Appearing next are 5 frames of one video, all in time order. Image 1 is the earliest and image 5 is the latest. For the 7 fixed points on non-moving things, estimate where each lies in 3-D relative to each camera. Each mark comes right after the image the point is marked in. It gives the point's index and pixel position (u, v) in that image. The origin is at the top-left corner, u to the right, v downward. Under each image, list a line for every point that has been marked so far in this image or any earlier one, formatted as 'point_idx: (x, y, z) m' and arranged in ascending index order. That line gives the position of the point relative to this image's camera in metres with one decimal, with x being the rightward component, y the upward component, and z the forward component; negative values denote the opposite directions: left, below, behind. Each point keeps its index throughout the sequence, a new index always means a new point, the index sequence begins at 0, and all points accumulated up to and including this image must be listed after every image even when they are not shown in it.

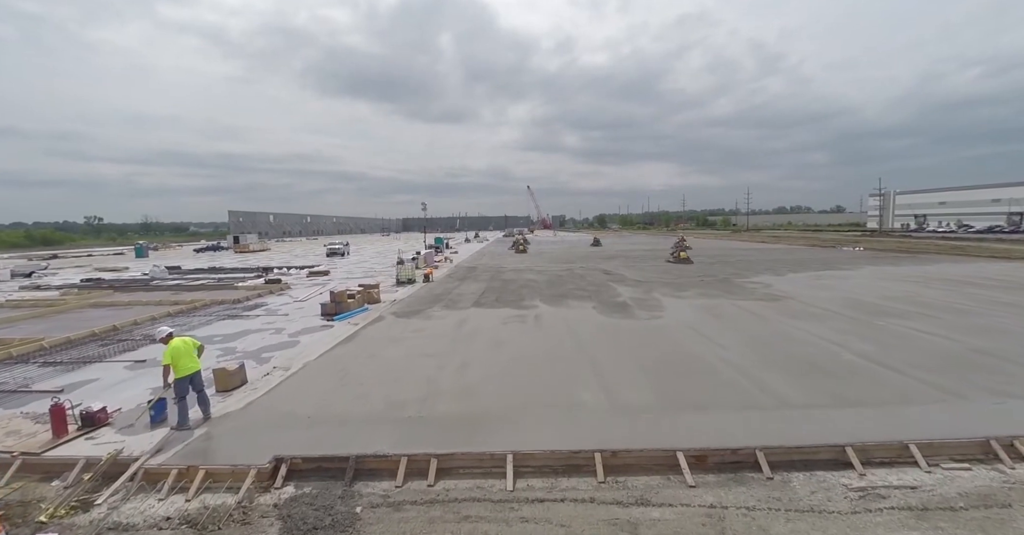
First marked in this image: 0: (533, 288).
0: (+0.8, -0.8, +16.9) m
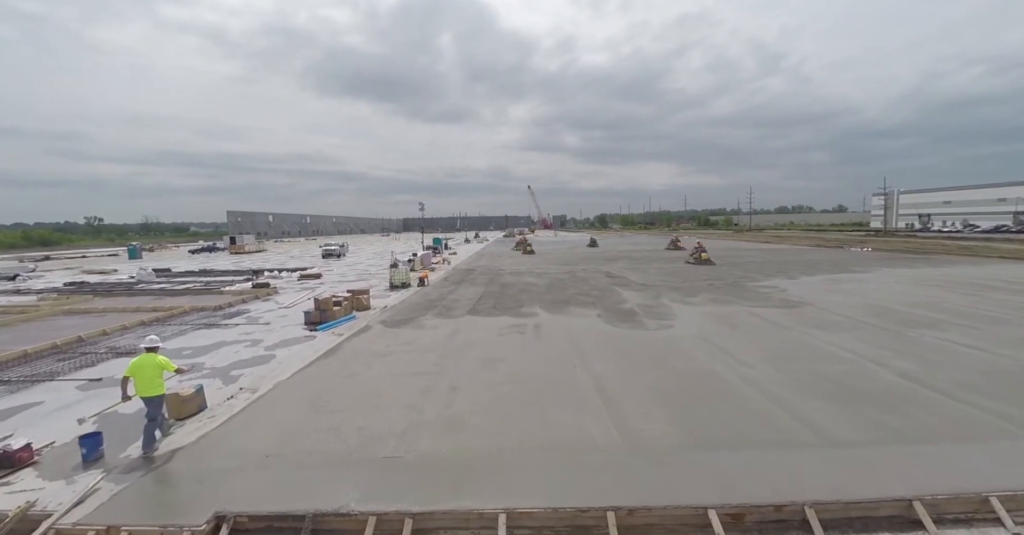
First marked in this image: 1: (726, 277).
0: (+0.7, -0.9, +16.0) m
1: (+9.5, -0.4, +19.3) m
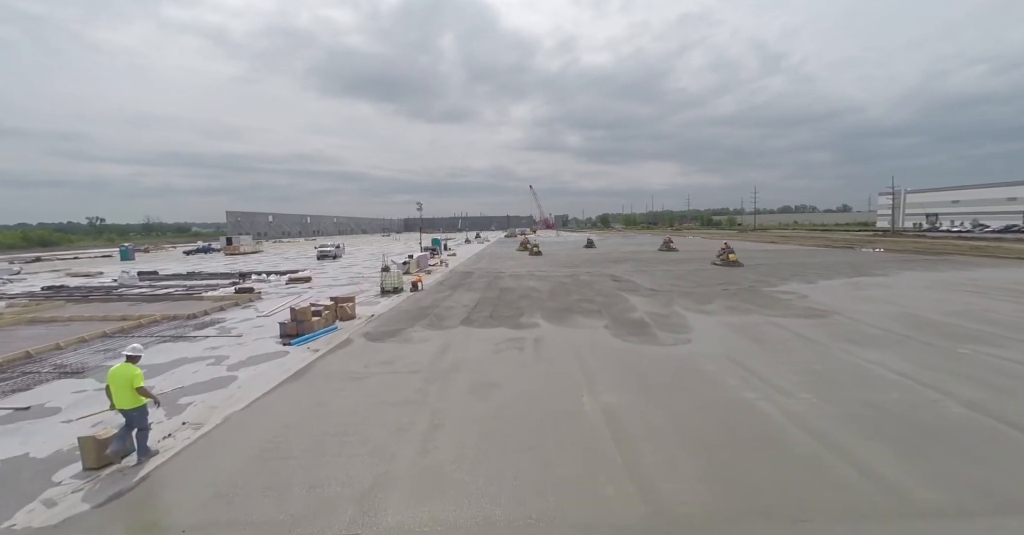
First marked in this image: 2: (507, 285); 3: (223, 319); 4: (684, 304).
0: (+0.7, -1.1, +14.7) m
1: (+9.4, -0.6, +18.1) m
2: (-0.2, -0.8, +18.3) m
3: (-8.8, -1.6, +13.3) m
4: (+5.4, -1.1, +13.7) m
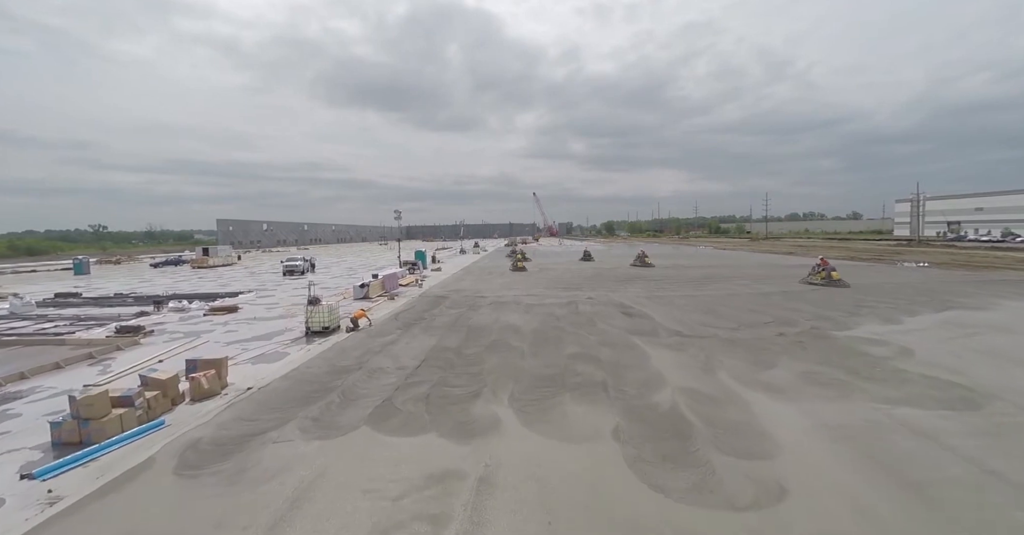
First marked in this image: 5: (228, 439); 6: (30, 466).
0: (-0.1, -2.0, +10.1) m
1: (+8.6, -1.6, +13.3) m
2: (-1.0, -1.7, +13.7) m
3: (-9.7, -2.5, +8.7) m
4: (+4.6, -2.1, +9.0) m
5: (-4.1, -2.5, +6.4) m
6: (-6.5, -2.6, +5.9) m
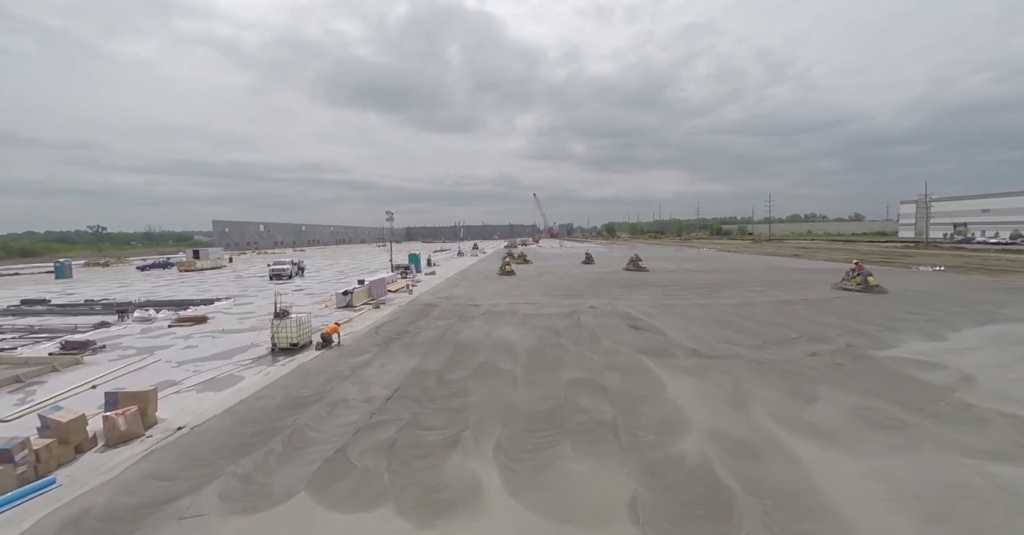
0: (-0.3, -2.2, +8.6) m
1: (+8.4, -1.8, +11.8) m
2: (-1.2, -2.0, +12.2) m
3: (-9.9, -2.7, +7.2) m
4: (+4.4, -2.3, +7.5) m
5: (-4.3, -2.7, +4.9) m
6: (-6.7, -2.9, +4.4) m
